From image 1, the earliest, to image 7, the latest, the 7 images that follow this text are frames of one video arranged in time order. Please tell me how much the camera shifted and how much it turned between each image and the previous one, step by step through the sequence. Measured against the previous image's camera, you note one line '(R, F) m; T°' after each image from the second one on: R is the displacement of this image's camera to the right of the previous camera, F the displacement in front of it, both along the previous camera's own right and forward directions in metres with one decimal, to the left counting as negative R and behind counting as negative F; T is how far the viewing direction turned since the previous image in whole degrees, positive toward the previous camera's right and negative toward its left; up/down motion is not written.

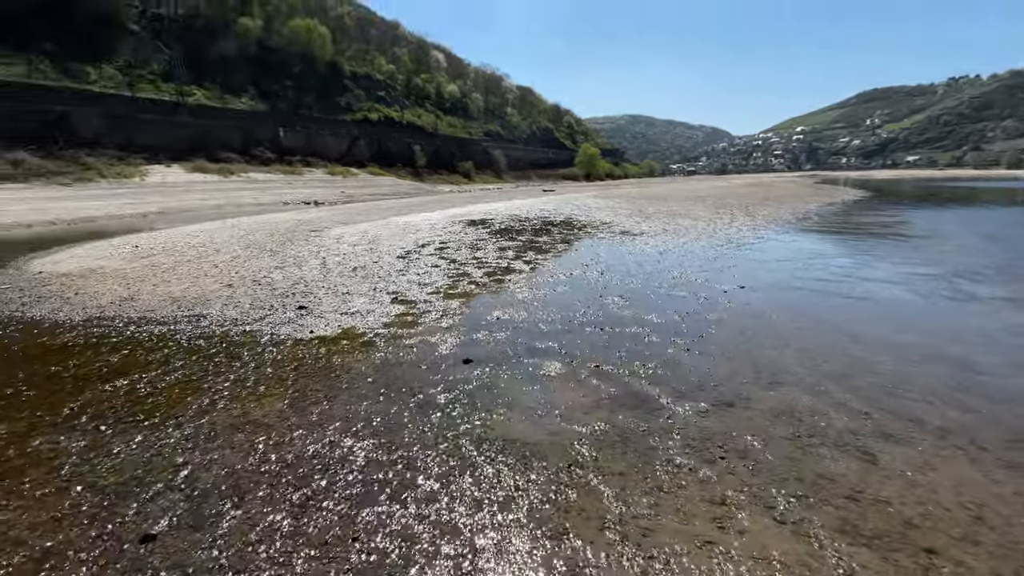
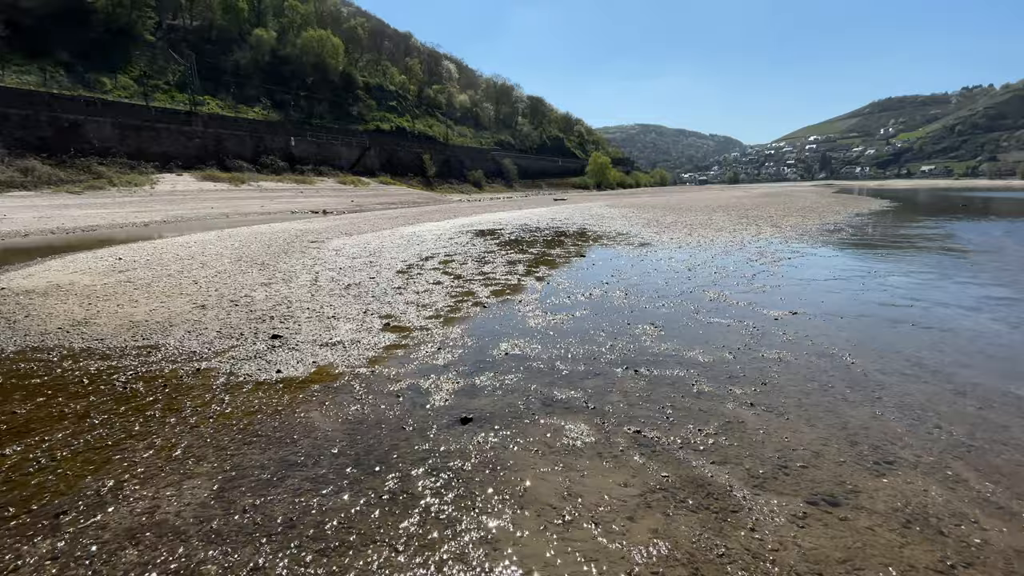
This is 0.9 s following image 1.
(0.0, +1.3) m; -1°
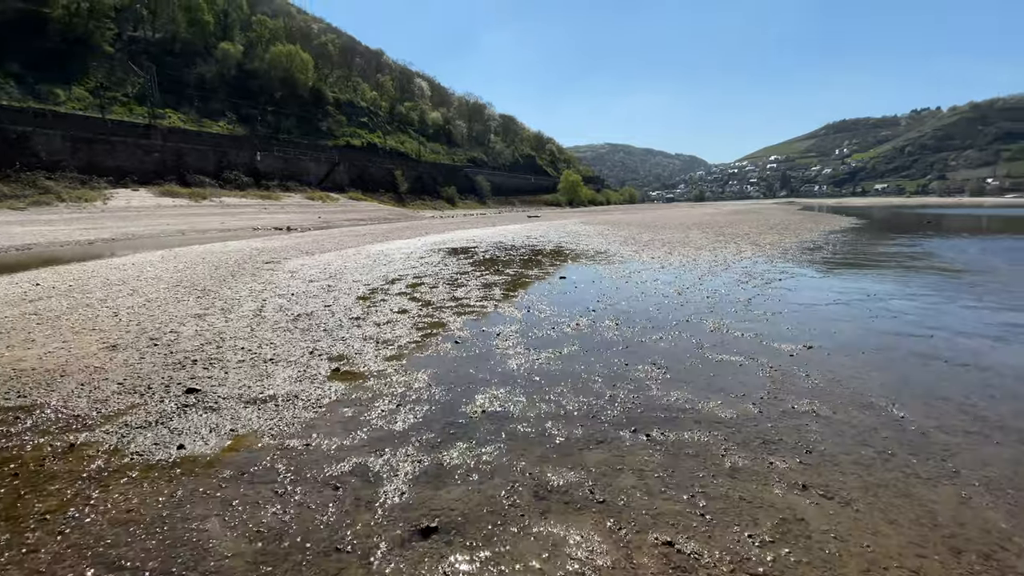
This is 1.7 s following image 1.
(0.0, +1.2) m; +3°
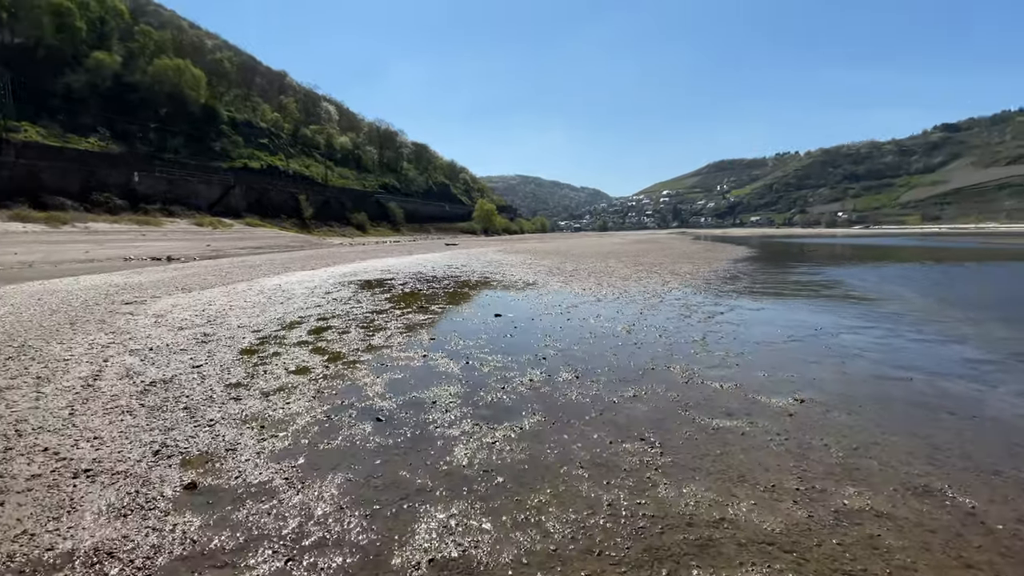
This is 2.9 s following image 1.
(-0.3, +1.7) m; +10°
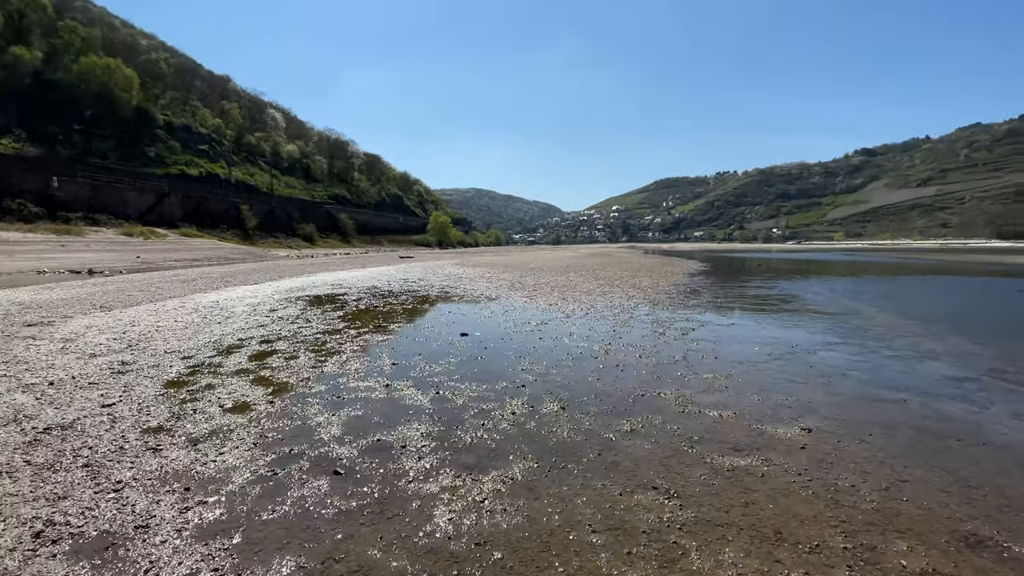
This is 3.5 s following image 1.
(-0.3, +0.8) m; +6°
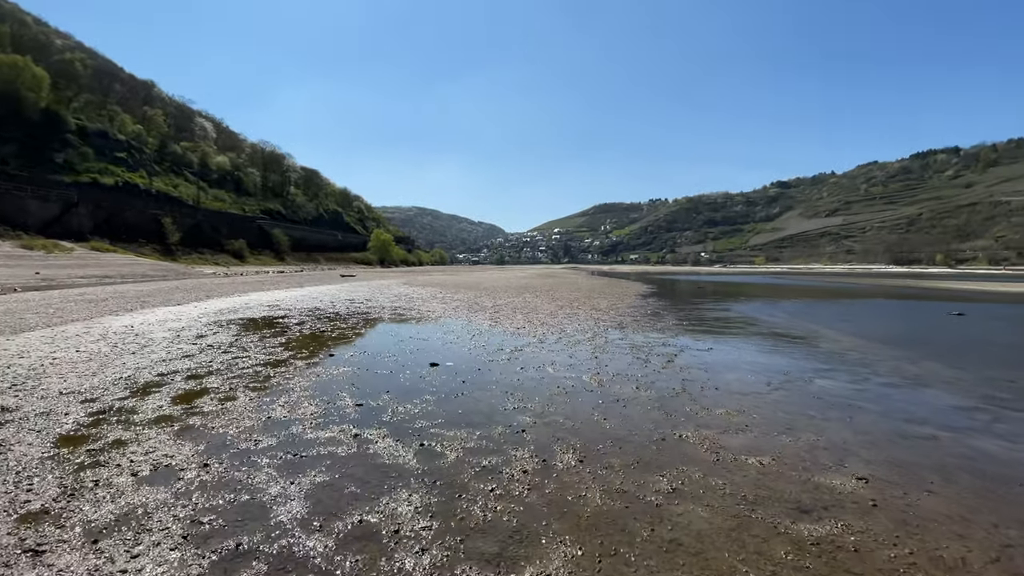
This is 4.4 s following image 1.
(-0.7, +1.1) m; +7°
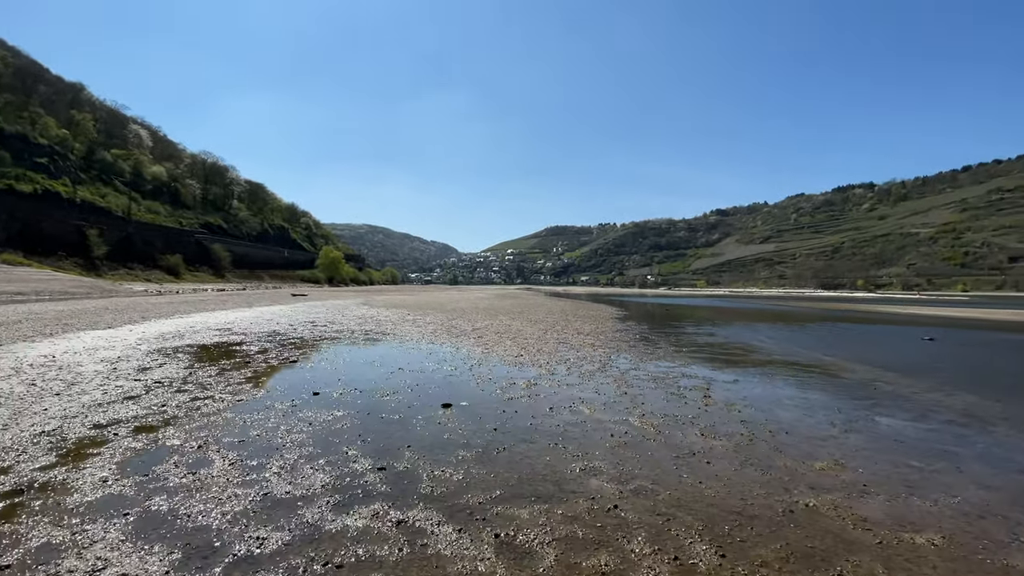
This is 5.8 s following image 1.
(-1.4, +1.5) m; +6°
